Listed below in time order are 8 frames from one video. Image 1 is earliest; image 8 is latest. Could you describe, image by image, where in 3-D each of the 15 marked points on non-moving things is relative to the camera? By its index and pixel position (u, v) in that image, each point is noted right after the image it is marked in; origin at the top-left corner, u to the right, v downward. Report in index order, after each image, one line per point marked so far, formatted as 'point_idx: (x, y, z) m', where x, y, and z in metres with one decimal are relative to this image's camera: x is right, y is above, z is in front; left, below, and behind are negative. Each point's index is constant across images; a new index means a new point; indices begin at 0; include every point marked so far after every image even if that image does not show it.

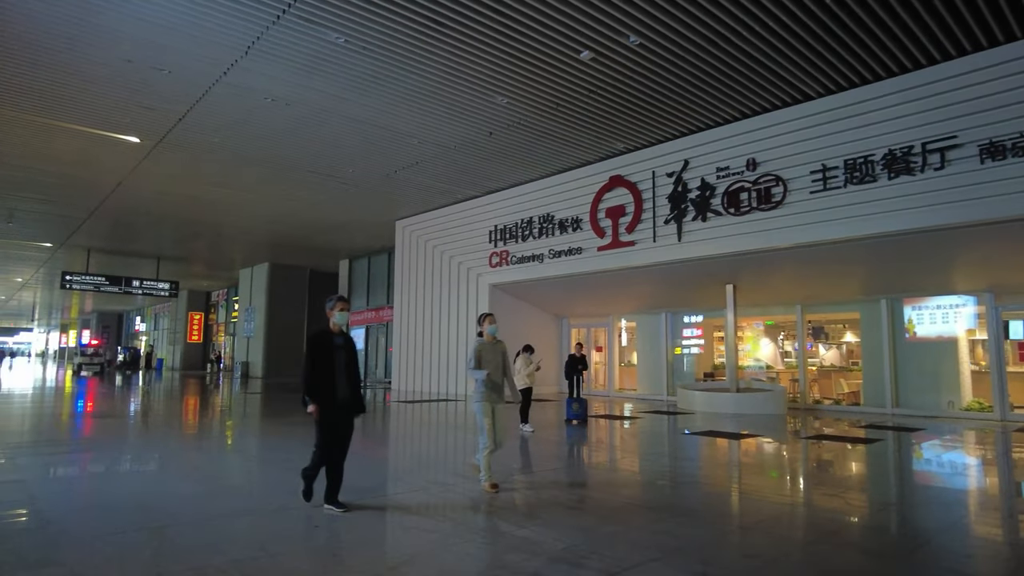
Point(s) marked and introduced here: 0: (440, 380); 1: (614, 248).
0: (-1.7, -2.2, +15.8) m
1: (+1.9, +0.7, +12.1) m
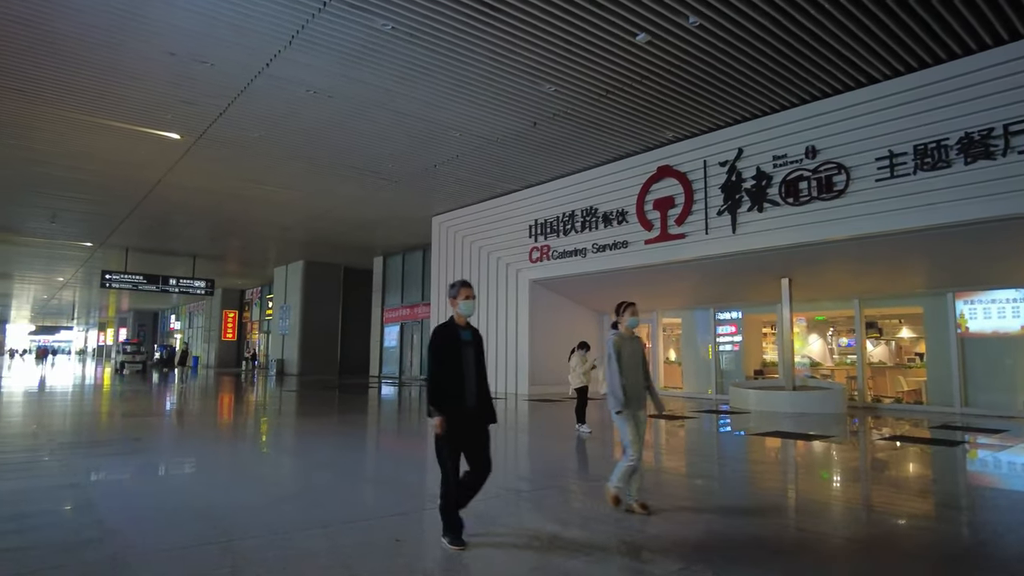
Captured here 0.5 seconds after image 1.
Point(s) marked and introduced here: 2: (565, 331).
0: (-0.7, -2.1, +15.5) m
1: (+2.6, +0.8, +11.7) m
2: (+1.3, -1.0, +15.1) m
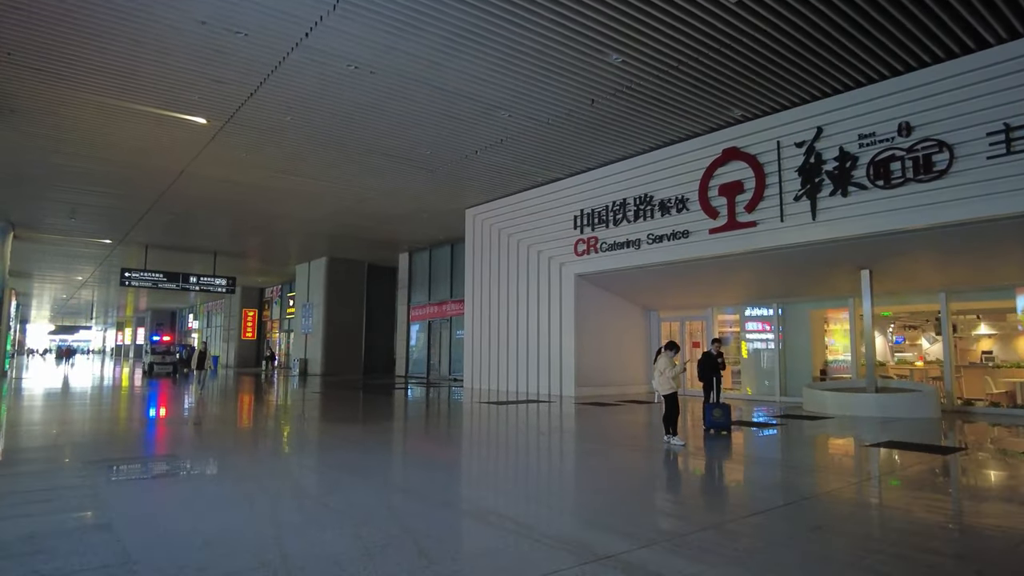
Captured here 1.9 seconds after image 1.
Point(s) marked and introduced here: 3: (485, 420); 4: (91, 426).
0: (+0.2, -2.0, +14.6) m
1: (+3.5, +0.9, +10.7) m
2: (+2.2, -0.9, +14.2) m
3: (-0.5, -2.5, +13.0) m
4: (-7.0, -2.2, +11.2) m
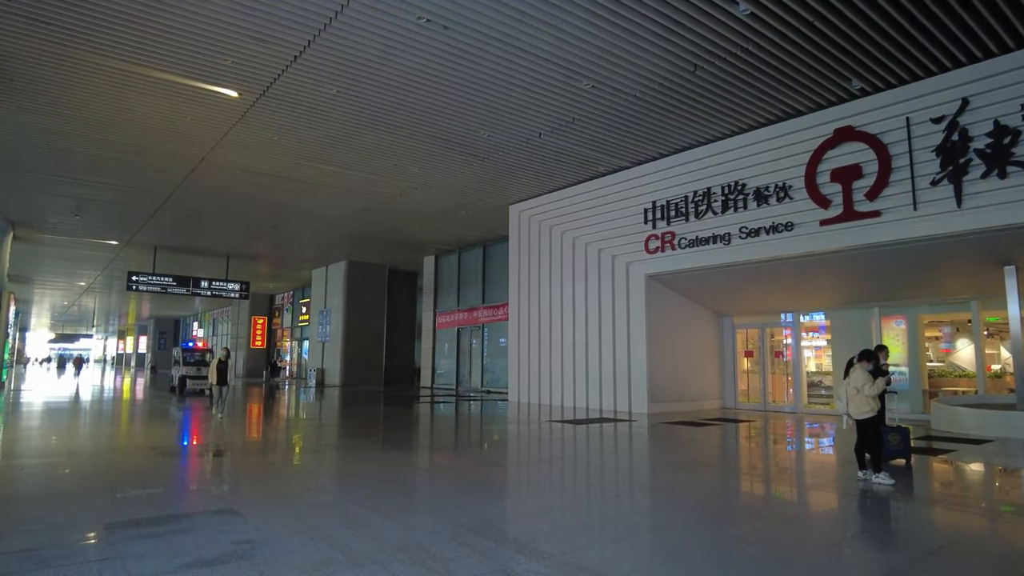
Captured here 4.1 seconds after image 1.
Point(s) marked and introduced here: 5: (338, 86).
0: (+1.3, -2.0, +13.1) m
1: (+4.6, +0.9, +9.2) m
2: (+3.3, -0.9, +12.7) m
3: (+0.6, -2.5, +11.5) m
4: (-5.9, -2.2, +9.7) m
5: (-2.4, +2.8, +9.3) m
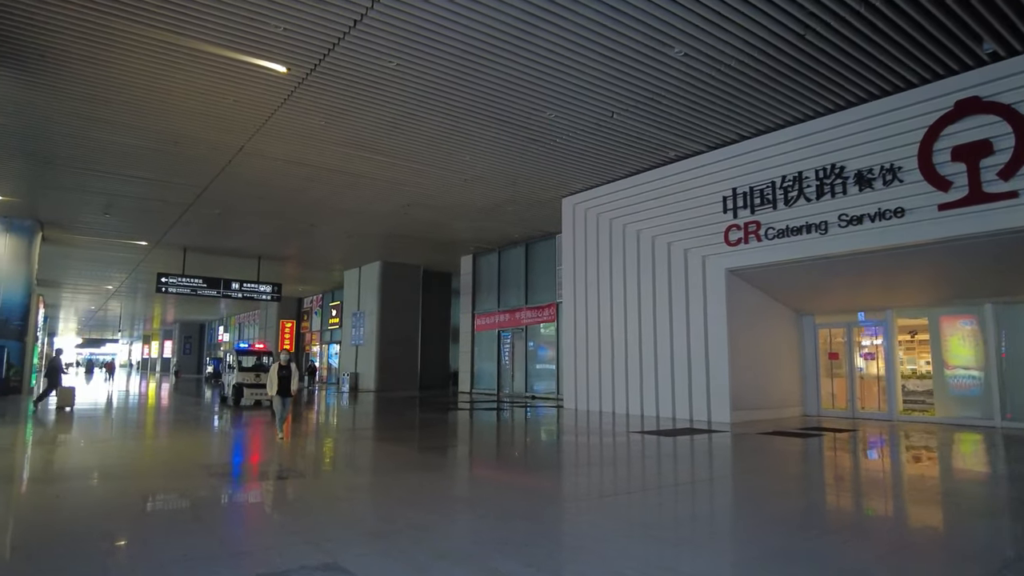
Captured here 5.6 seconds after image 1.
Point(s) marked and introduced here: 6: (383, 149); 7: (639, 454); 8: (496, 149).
0: (+2.4, -2.0, +12.0) m
1: (+5.5, +1.0, +8.1) m
2: (+4.4, -0.8, +11.6) m
3: (+1.7, -2.4, +10.4) m
4: (-4.9, -2.2, +8.8) m
5: (-1.4, +2.9, +8.4) m
6: (-2.3, +2.4, +11.8) m
7: (+1.9, -2.4, +10.0) m
8: (-0.3, +2.4, +11.6) m
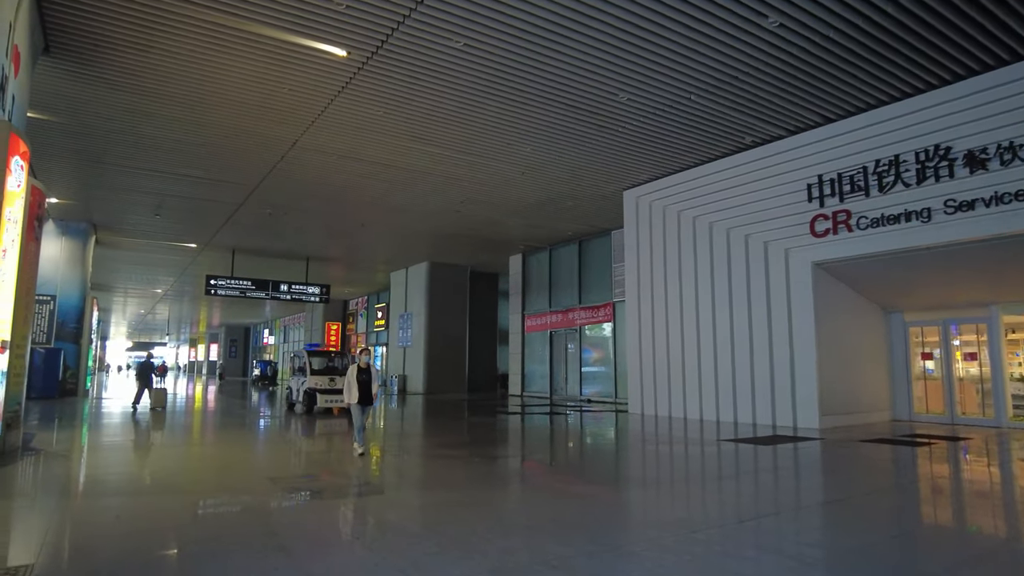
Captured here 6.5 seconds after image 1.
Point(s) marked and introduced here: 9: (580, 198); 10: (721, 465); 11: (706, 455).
0: (+3.5, -1.9, +11.2) m
1: (+6.4, +1.1, +7.2) m
2: (+5.4, -0.8, +10.7) m
3: (+2.7, -2.4, +9.7) m
4: (-3.9, -2.2, +8.4) m
5: (-0.6, +2.9, +7.8) m
6: (-1.2, +2.5, +11.3) m
7: (+2.9, -2.4, +9.2) m
8: (+0.8, +2.4, +11.0) m
9: (+1.5, +1.9, +14.4) m
10: (+2.8, -2.4, +9.1) m
11: (+2.8, -2.4, +9.6) m
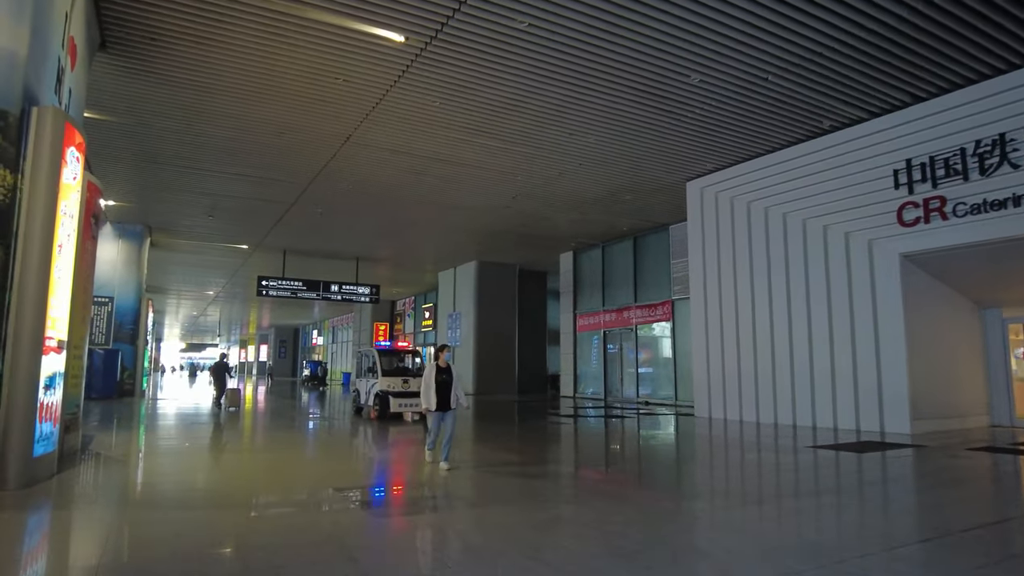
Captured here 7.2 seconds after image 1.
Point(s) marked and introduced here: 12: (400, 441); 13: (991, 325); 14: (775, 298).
0: (+4.4, -1.8, +10.5) m
1: (+7.1, +1.2, +6.3) m
2: (+6.3, -0.7, +9.8) m
3: (+3.6, -2.3, +9.0) m
4: (-3.1, -2.1, +8.2) m
5: (+0.2, +3.0, +7.4) m
6: (-0.3, +2.5, +10.8) m
7: (+3.7, -2.3, +8.5) m
8: (+1.7, +2.5, +10.4) m
9: (+2.6, +2.0, +13.8) m
10: (+3.7, -2.3, +8.5) m
11: (+3.6, -2.3, +9.0) m
12: (-1.6, -2.3, +9.6) m
13: (+7.6, -0.6, +10.7) m
14: (+4.2, -0.2, +11.1) m
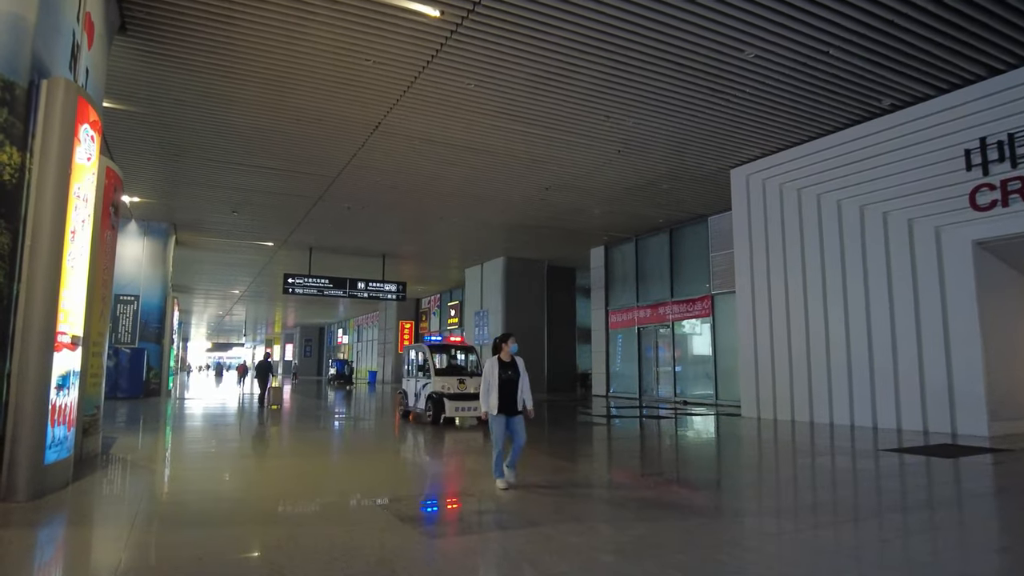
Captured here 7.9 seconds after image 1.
0: (+5.0, -1.7, +9.8) m
1: (+7.5, +1.3, +5.5) m
2: (+6.9, -0.5, +9.1) m
3: (+4.1, -2.2, +8.4) m
4: (-2.6, -2.1, +7.7) m
5: (+0.6, +3.1, +6.8) m
6: (+0.3, +2.6, +10.3) m
7: (+4.2, -2.2, +7.8) m
8: (+2.2, +2.6, +9.8) m
9: (+3.3, +2.1, +13.2) m
10: (+4.2, -2.2, +7.8) m
11: (+4.2, -2.2, +8.3) m
12: (-1.1, -2.3, +9.1) m
13: (+8.1, -0.4, +9.9) m
14: (+4.8, 0.0, +10.4) m
